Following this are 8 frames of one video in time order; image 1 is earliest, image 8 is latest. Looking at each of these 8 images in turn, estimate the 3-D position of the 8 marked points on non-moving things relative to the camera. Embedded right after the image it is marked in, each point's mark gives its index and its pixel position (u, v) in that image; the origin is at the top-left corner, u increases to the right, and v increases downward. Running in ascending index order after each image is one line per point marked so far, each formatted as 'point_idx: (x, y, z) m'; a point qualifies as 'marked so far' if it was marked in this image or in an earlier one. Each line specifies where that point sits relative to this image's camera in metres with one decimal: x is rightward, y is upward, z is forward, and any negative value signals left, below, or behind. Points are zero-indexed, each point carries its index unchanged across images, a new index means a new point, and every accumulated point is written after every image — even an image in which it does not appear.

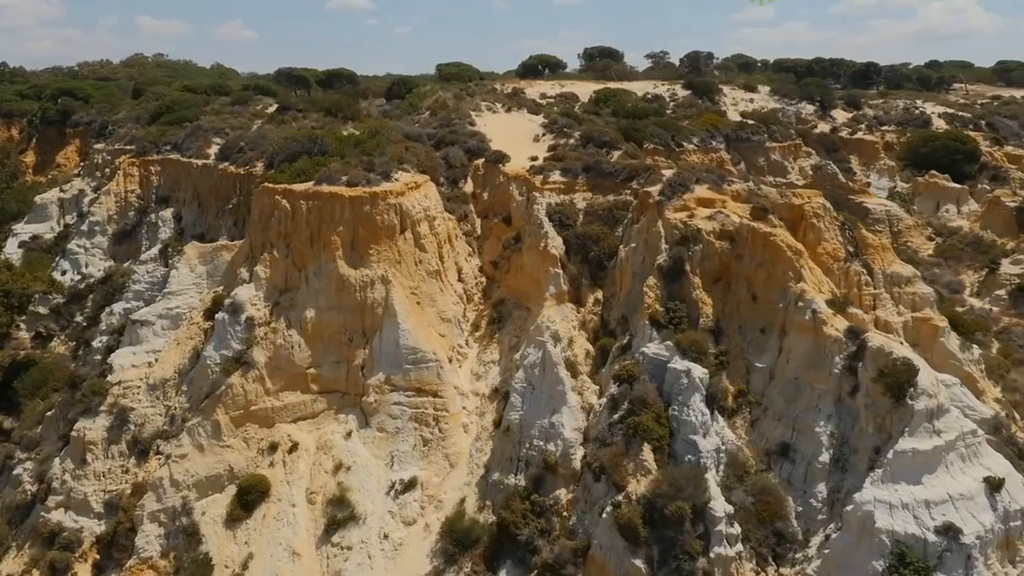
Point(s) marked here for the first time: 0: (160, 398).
0: (-8.3, -2.6, +18.9) m
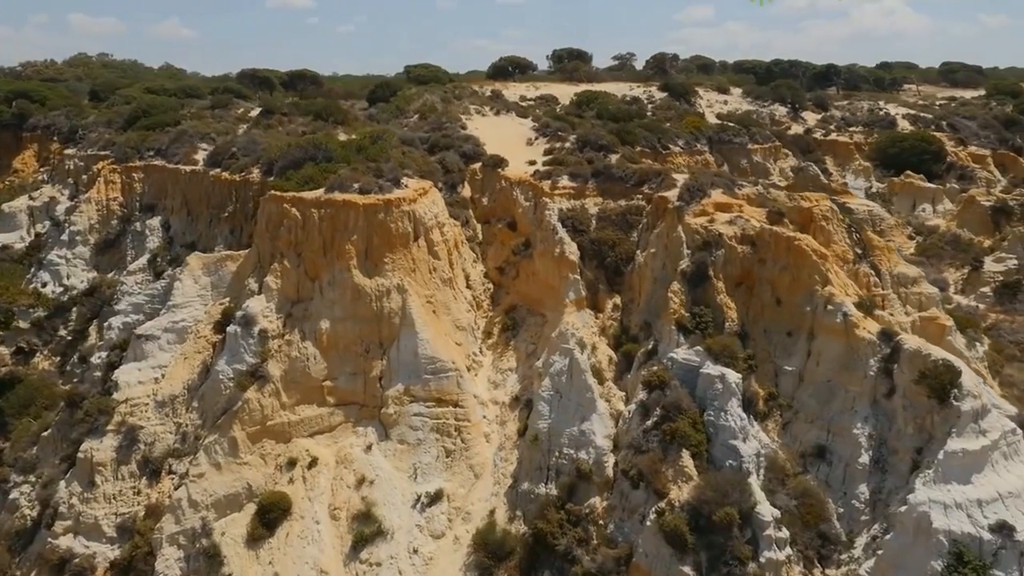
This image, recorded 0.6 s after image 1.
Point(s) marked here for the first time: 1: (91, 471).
0: (-7.8, -2.9, +18.2) m
1: (-9.1, -4.0, +17.4) m
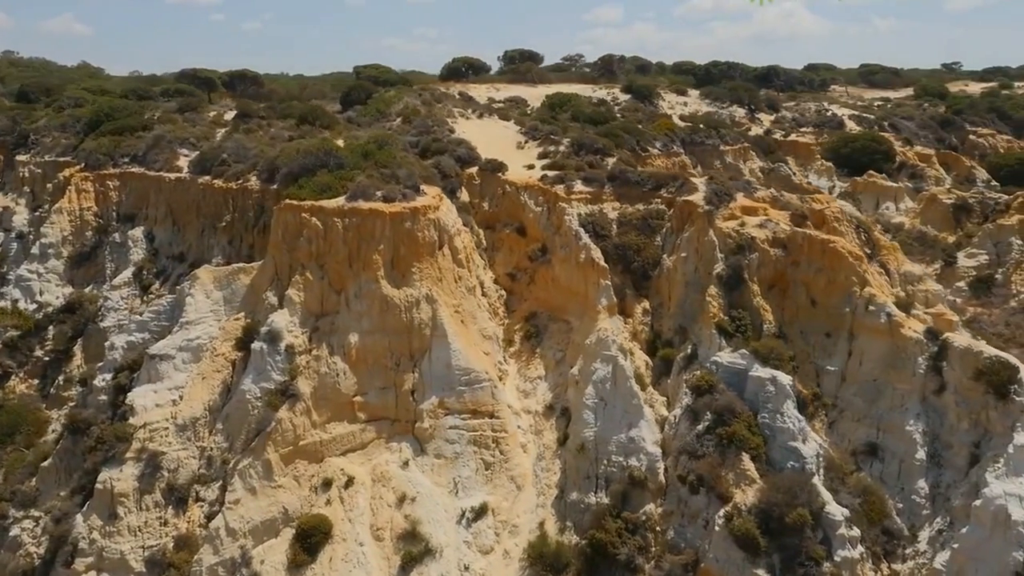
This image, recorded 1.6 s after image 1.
0: (-6.9, -3.2, +17.2) m
1: (-8.1, -4.4, +16.3) m
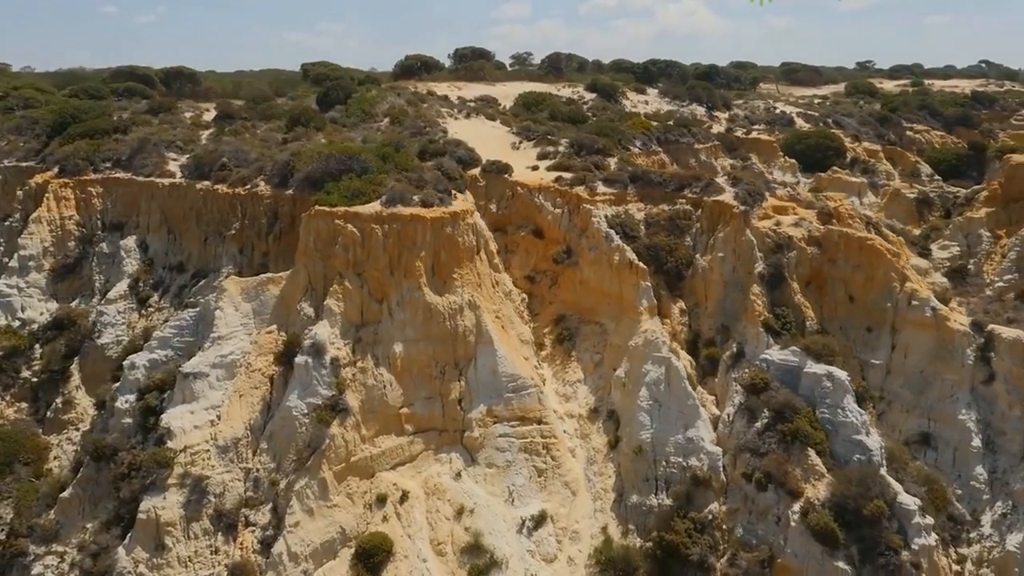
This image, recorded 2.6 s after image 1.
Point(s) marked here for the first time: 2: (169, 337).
0: (-5.6, -3.5, +16.3) m
1: (-6.7, -4.7, +15.3) m
2: (-7.7, -1.1, +18.1) m
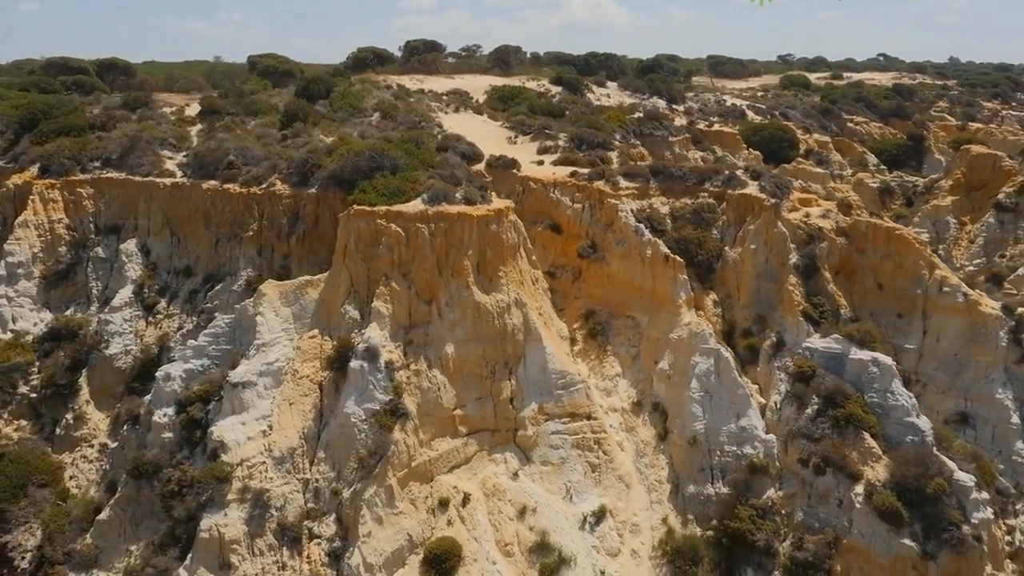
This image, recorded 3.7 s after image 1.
0: (-4.3, -3.6, +15.7) m
1: (-5.3, -4.8, +14.6) m
2: (-6.6, -1.2, +17.3) m
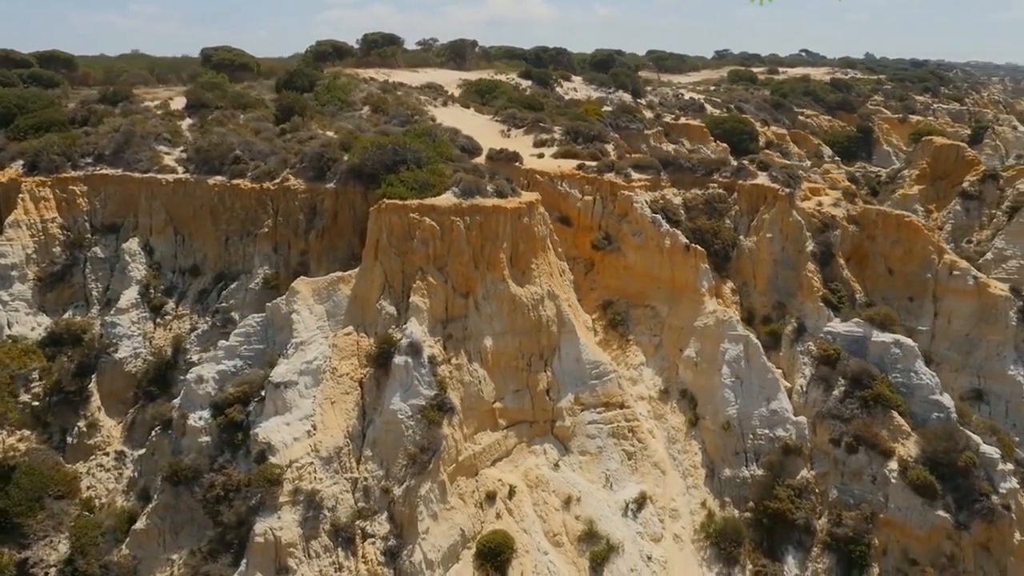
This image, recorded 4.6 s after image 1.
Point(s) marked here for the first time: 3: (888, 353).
0: (-3.3, -3.5, +15.5) m
1: (-4.1, -4.7, +14.3) m
2: (-5.8, -1.2, +16.8) m
3: (+8.3, -1.4, +17.8) m
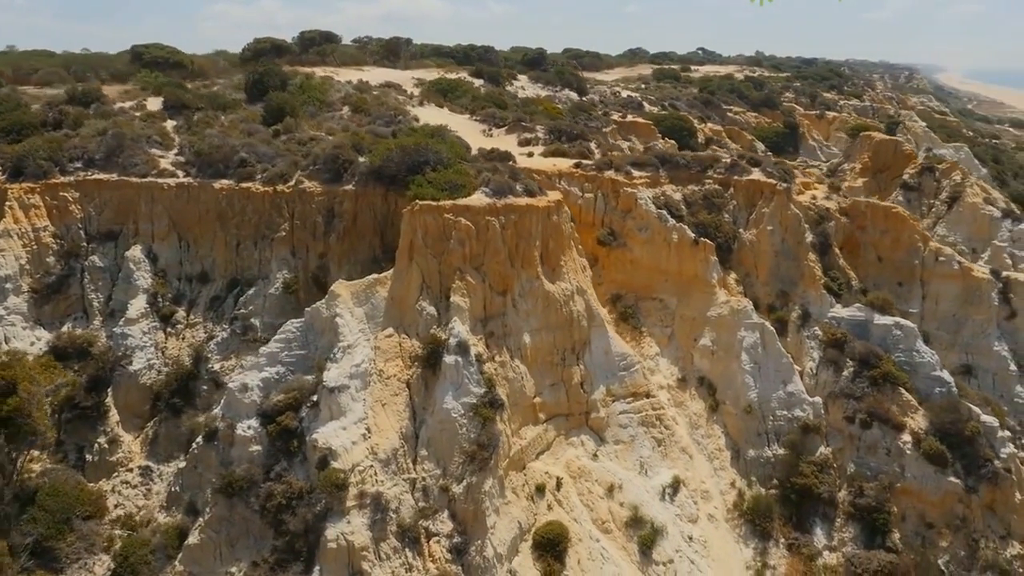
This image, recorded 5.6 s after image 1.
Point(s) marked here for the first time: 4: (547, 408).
0: (-2.2, -3.6, +15.5) m
1: (-2.8, -4.8, +14.2) m
2: (-4.9, -1.3, +16.5) m
3: (+9.0, -1.1, +19.2) m
4: (+0.8, -2.7, +17.7) m
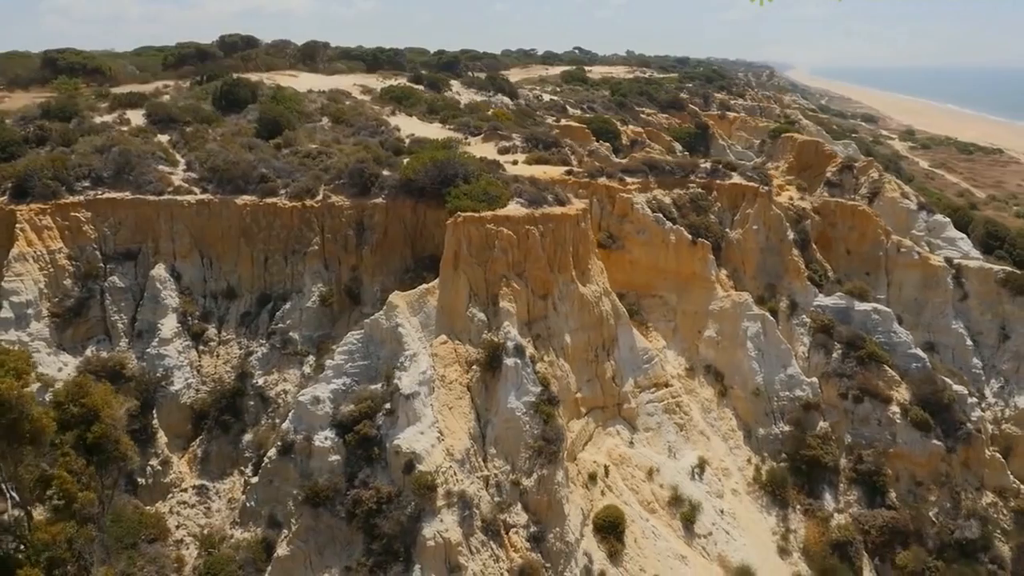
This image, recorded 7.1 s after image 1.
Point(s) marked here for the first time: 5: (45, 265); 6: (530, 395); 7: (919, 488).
0: (-0.8, -3.7, +16.4) m
1: (-1.2, -5.0, +15.0) m
2: (-3.7, -1.6, +17.0) m
3: (+9.6, -0.8, +21.7) m
4: (+1.8, -2.7, +19.0) m
5: (-10.8, +0.5, +18.7) m
6: (+0.4, -2.3, +17.2) m
7: (+10.0, -4.9, +19.8) m
